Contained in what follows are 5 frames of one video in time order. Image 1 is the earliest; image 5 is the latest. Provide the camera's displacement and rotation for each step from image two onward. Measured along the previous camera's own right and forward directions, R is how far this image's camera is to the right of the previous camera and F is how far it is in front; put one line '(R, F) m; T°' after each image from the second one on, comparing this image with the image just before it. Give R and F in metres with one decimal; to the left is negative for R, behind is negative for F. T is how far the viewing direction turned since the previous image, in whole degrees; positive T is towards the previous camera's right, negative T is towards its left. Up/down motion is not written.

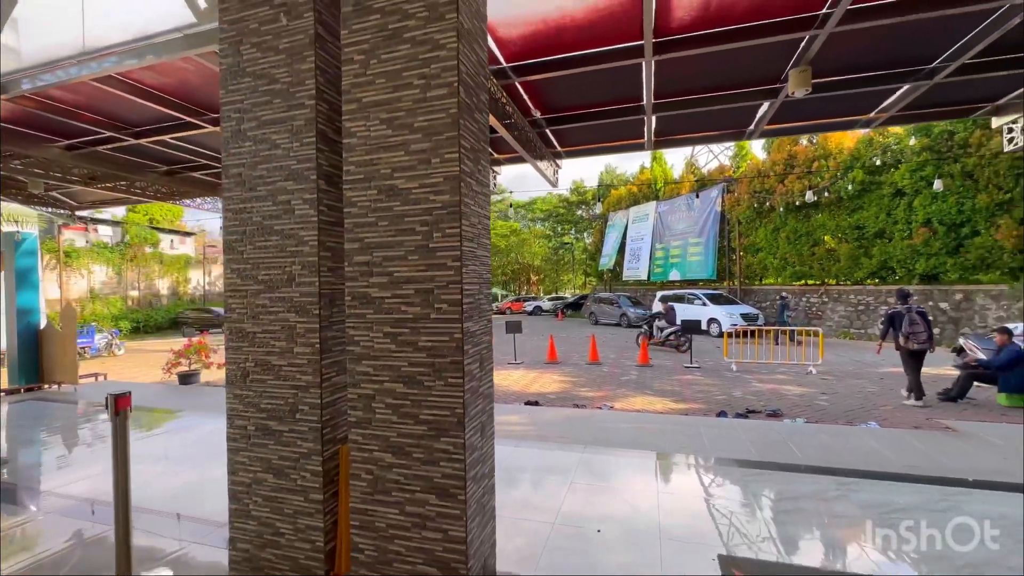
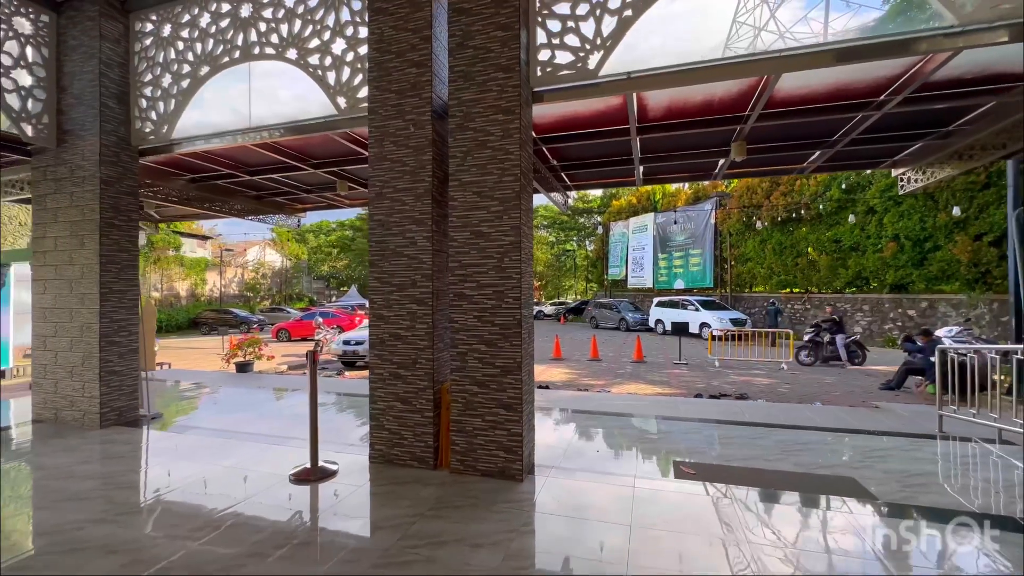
(-0.3, -1.5) m; 0°
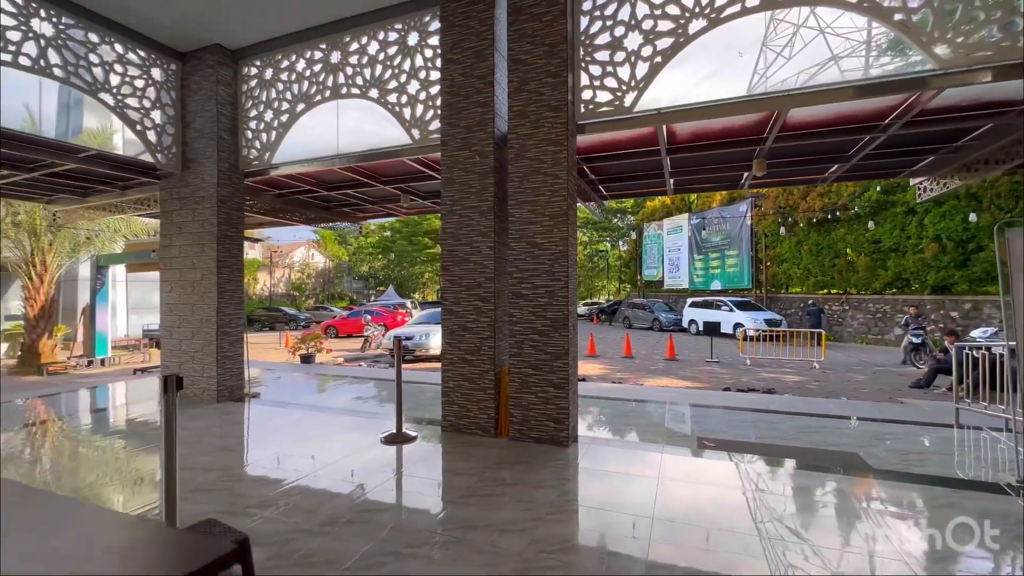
(-0.2, -0.8) m; -4°
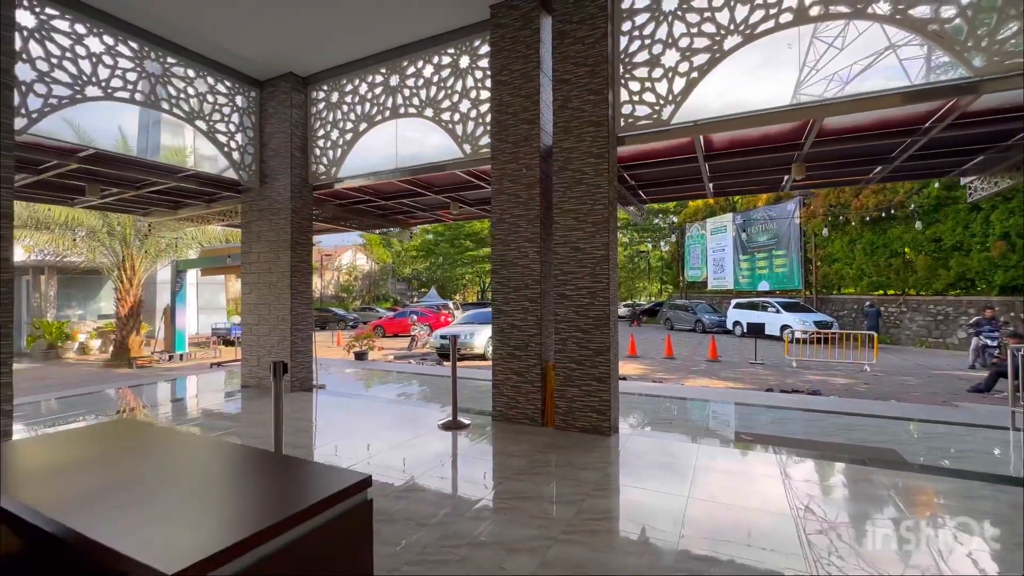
(-0.1, -0.4) m; -5°
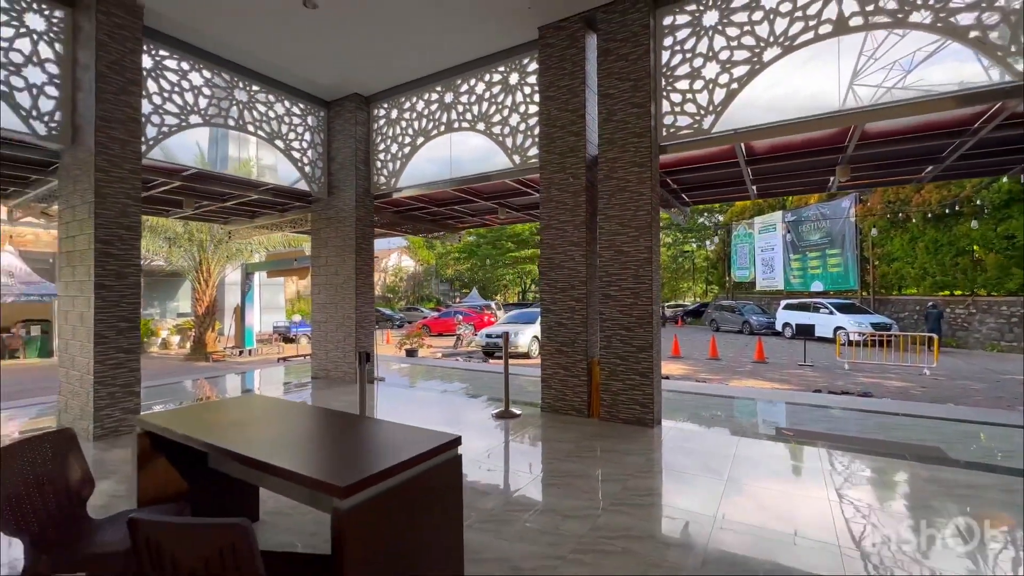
(-0.1, -0.4) m; -5°
